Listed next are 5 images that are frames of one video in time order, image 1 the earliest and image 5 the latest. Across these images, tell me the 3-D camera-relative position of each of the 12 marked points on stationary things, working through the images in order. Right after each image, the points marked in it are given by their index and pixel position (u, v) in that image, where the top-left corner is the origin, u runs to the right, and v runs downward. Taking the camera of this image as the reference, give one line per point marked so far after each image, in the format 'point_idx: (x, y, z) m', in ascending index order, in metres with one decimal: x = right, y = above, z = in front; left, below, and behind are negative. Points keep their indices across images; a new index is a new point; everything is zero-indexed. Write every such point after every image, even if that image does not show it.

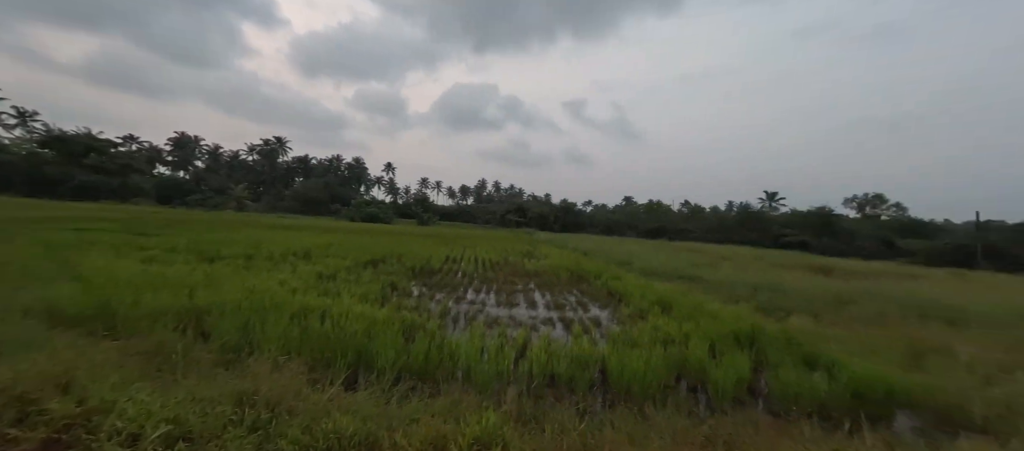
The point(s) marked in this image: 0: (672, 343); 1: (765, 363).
0: (+4.7, -3.4, +9.6) m
1: (+6.6, -3.6, +8.6) m
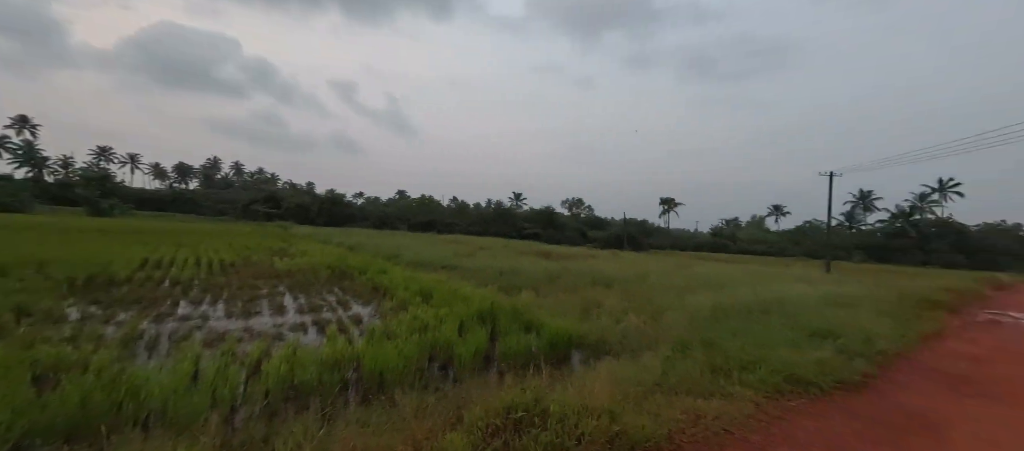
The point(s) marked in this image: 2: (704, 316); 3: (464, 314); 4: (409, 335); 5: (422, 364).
0: (-2.6, -3.2, +10.2) m
1: (-0.4, -3.4, +10.2) m
2: (+5.0, -2.1, +8.6) m
3: (-1.5, -3.0, +10.8) m
4: (-3.1, -3.3, +9.8) m
5: (-2.5, -3.8, +8.8) m
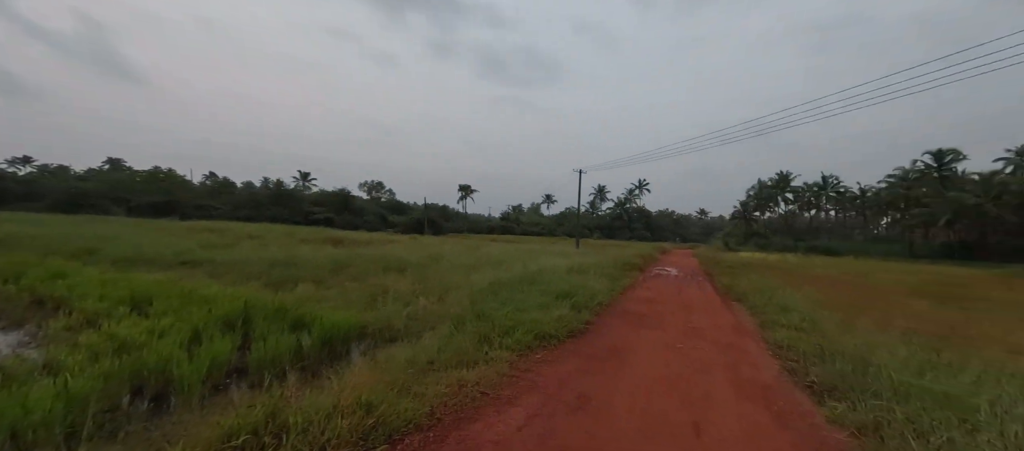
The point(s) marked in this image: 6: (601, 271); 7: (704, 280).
0: (-8.3, -2.5, +6.7) m
1: (-6.4, -2.7, +7.8) m
2: (-0.9, -1.5, +9.1) m
3: (-7.6, -2.3, +7.8) m
4: (-8.5, -2.7, +6.1) m
5: (-7.5, -3.1, +5.6) m
6: (+3.1, -1.7, +12.1) m
7: (+7.8, -2.3, +13.8) m
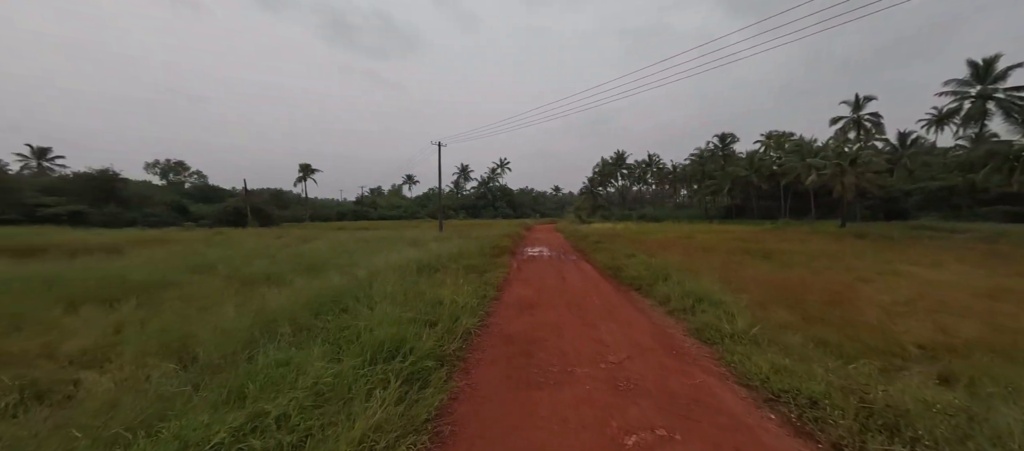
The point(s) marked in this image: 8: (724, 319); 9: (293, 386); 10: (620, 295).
0: (-9.7, -2.9, -0.4) m
1: (-8.4, -2.9, +1.4) m
2: (-3.8, -1.2, +4.5) m
3: (-9.5, -2.6, +0.9) m
4: (-9.8, -3.0, -0.9) m
5: (-8.6, -3.5, -1.0) m
6: (-1.2, -1.0, +8.8) m
7: (+2.5, -1.2, +12.2) m
8: (+3.3, -1.4, +5.1) m
9: (-1.4, -1.0, +2.1) m
10: (+2.3, -1.5, +7.1) m
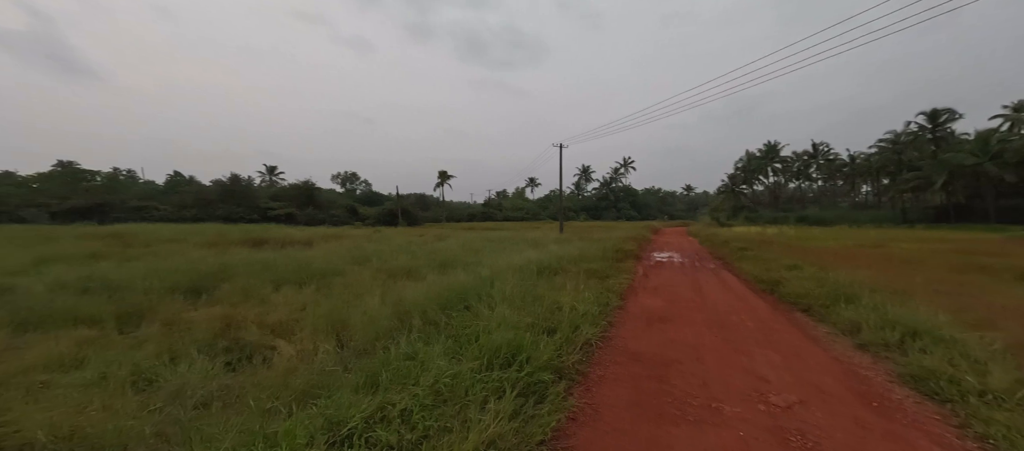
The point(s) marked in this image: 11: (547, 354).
0: (-9.3, -2.8, +2.7) m
1: (-7.4, -2.8, +3.9) m
2: (-2.0, -1.2, +5.3) m
3: (-8.7, -2.5, +3.9) m
4: (-9.5, -2.9, +2.2) m
5: (-8.5, -3.4, +1.7) m
6: (+1.9, -1.1, +8.4) m
7: (+6.5, -1.4, +10.3) m
8: (+4.8, -1.5, +3.3) m
9: (-0.6, -1.0, +2.2) m
10: (+4.6, -1.6, +5.6) m
11: (+0.3, -1.1, +3.0) m
